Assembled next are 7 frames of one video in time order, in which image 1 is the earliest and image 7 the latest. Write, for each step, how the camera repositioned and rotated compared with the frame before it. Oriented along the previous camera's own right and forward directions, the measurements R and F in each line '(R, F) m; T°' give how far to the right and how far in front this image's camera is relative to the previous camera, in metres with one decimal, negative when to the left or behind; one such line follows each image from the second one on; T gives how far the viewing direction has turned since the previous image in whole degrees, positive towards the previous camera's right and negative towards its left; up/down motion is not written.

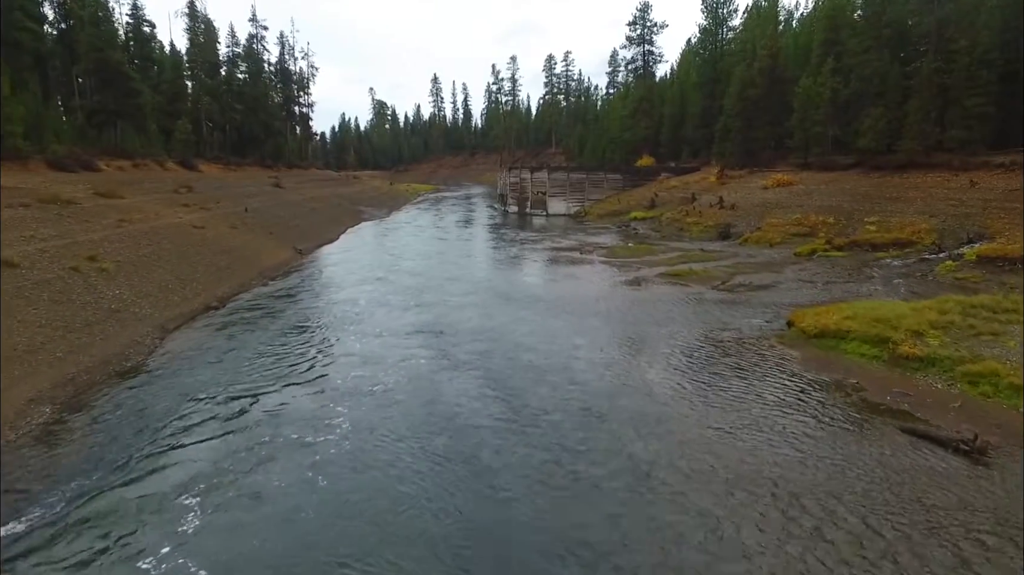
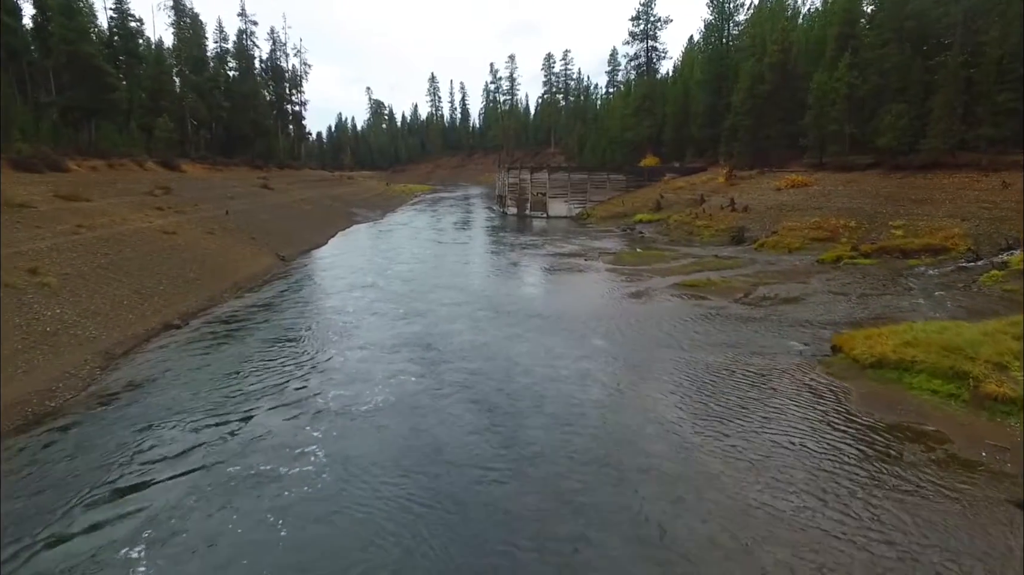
(-0.1, +2.4) m; 0°
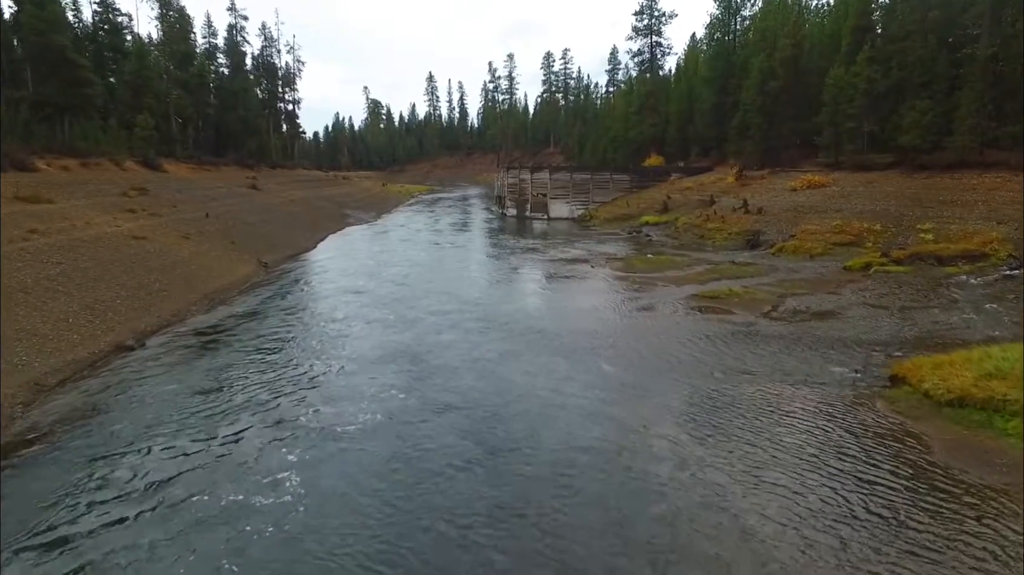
(-0.1, +2.3) m; 0°
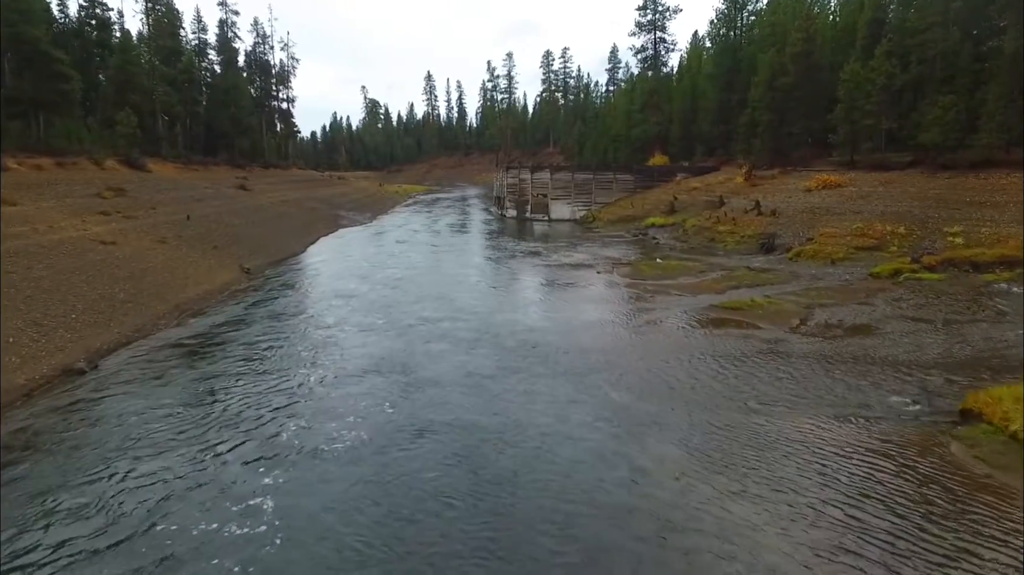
(-0.1, +1.9) m; 0°
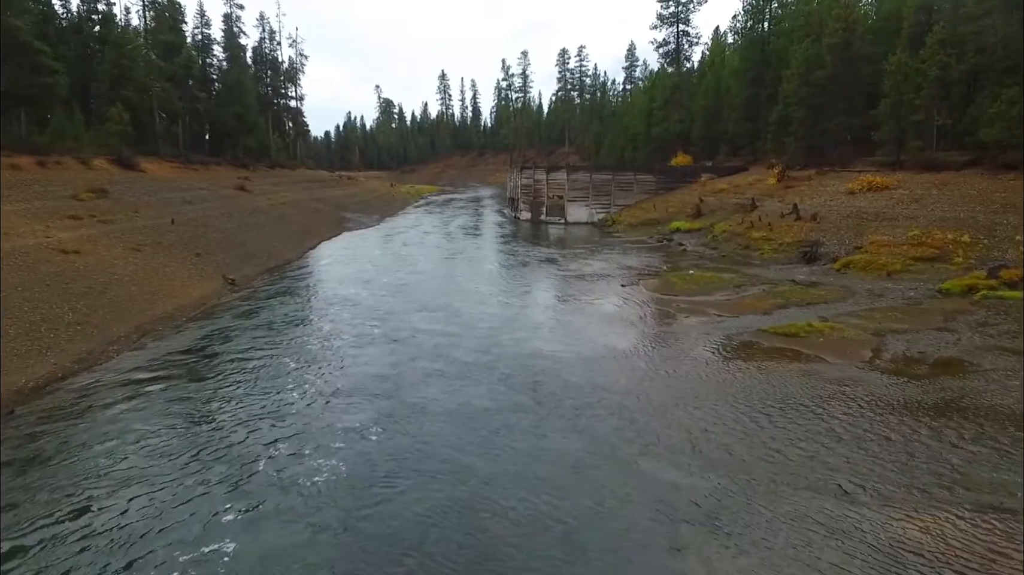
(0.0, +2.9) m; -1°
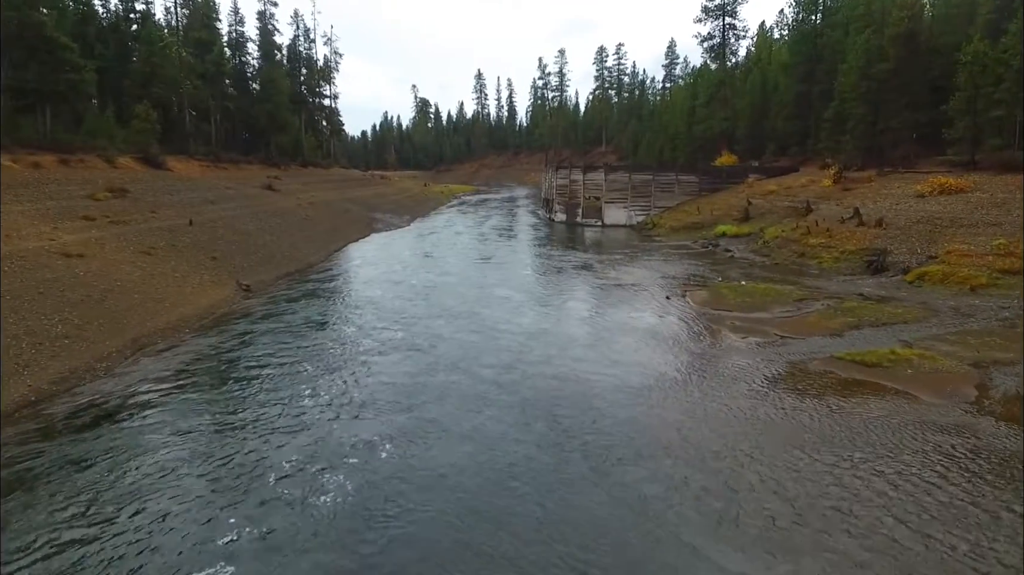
(0.0, +2.0) m; -3°
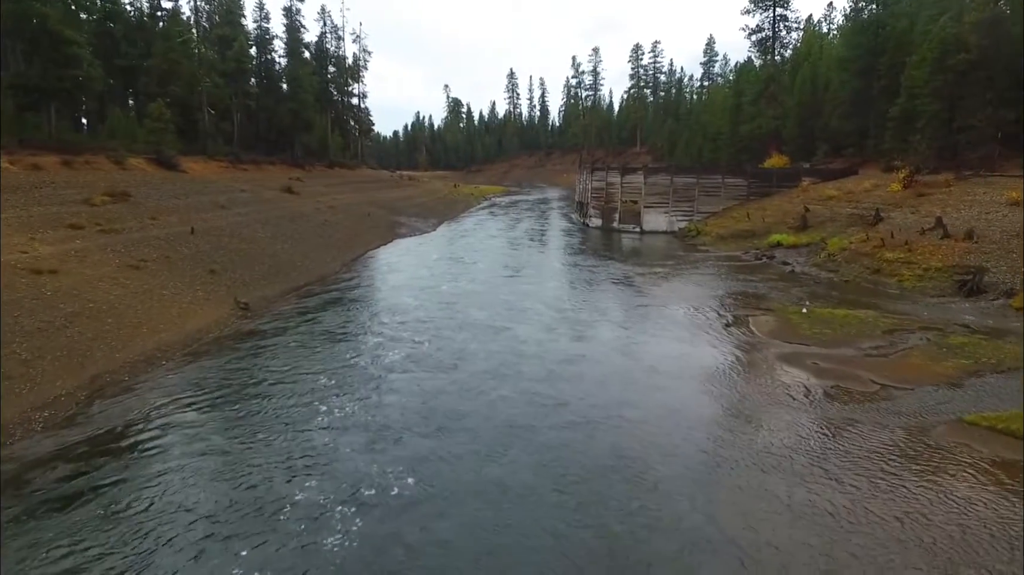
(-0.1, +3.0) m; -3°
